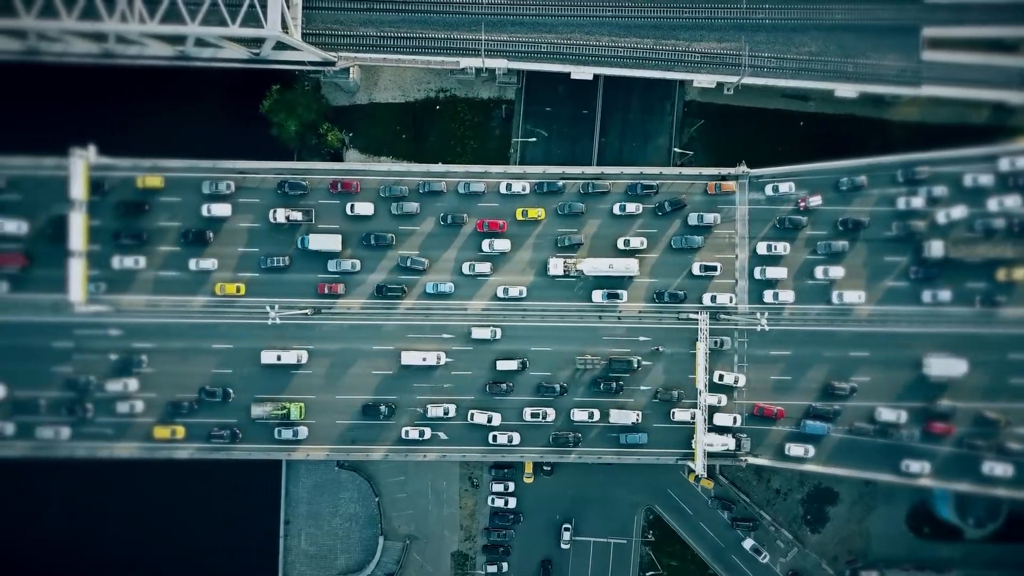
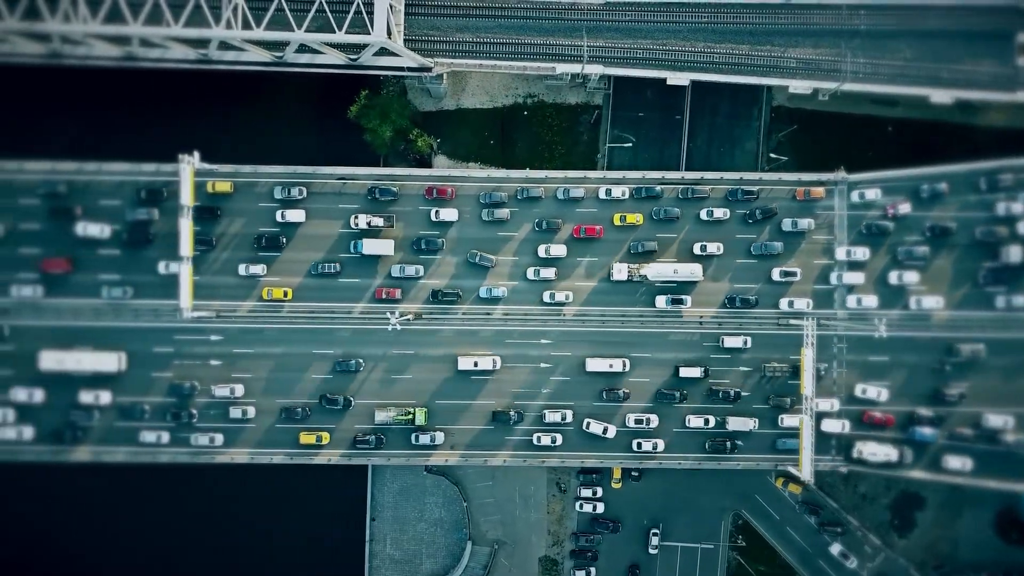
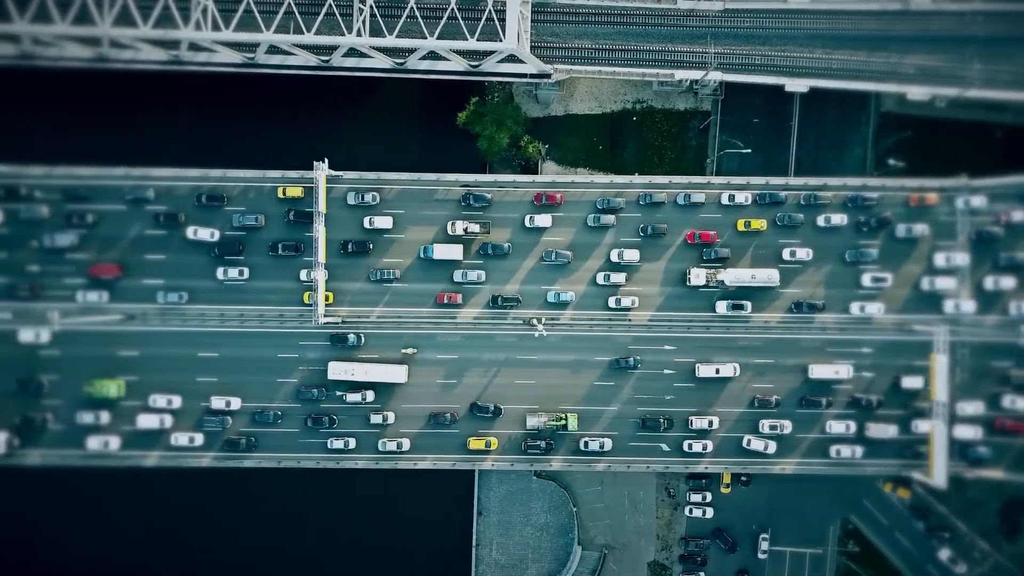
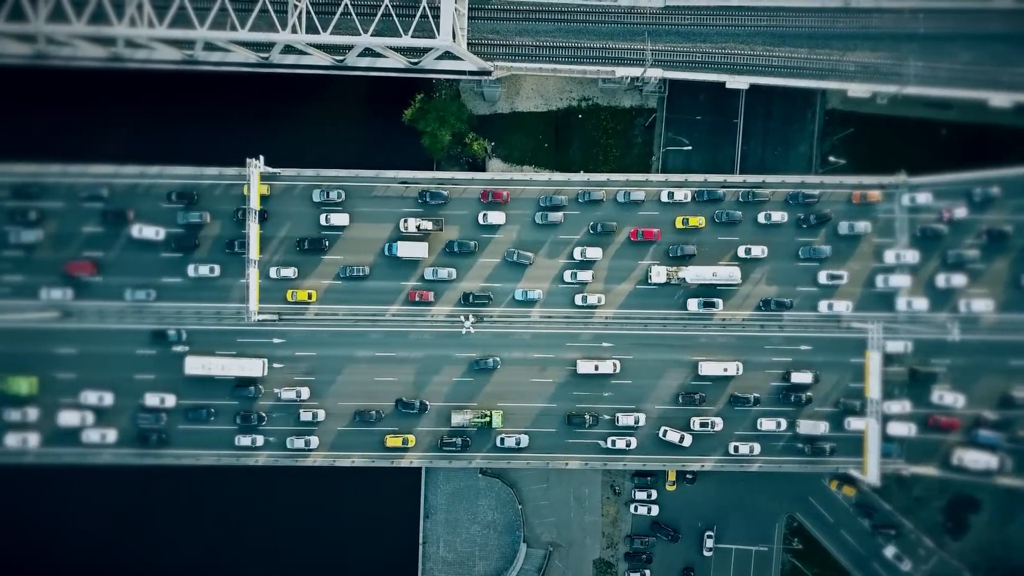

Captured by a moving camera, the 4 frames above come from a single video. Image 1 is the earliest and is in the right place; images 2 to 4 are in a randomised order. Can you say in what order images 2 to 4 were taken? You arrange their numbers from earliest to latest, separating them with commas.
2, 4, 3
